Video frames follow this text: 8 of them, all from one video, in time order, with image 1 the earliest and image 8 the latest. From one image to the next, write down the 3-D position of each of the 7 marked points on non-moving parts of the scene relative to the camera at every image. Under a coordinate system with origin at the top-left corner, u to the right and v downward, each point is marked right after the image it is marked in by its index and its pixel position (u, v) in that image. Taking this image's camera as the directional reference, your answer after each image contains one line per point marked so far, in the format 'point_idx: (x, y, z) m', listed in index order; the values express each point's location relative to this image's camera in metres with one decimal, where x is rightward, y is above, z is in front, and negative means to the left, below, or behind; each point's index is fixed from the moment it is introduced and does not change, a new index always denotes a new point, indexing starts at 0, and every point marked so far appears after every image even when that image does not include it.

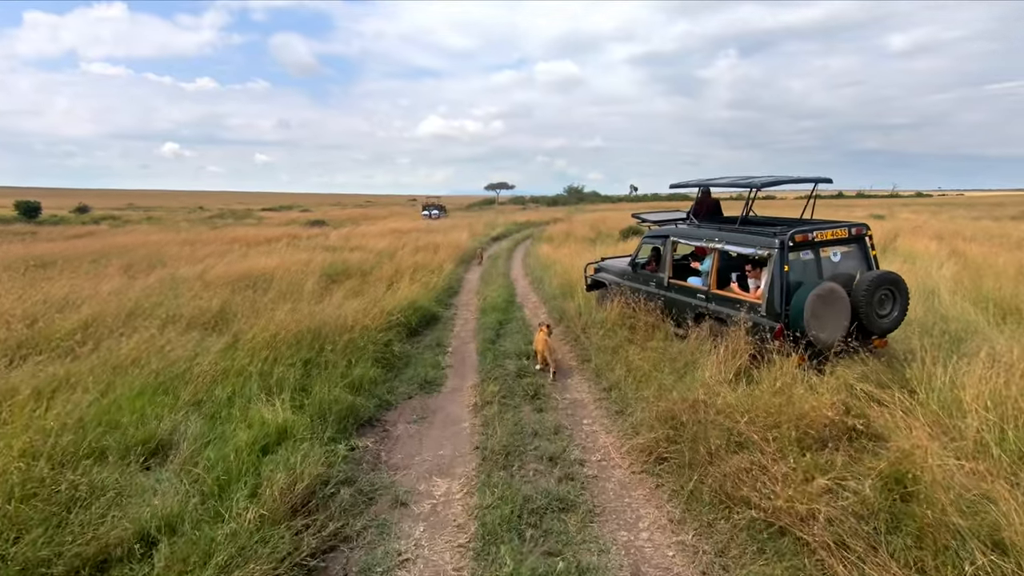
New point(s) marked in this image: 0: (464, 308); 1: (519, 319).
0: (-1.0, -0.4, +10.5) m
1: (+0.1, -0.6, +9.4) m
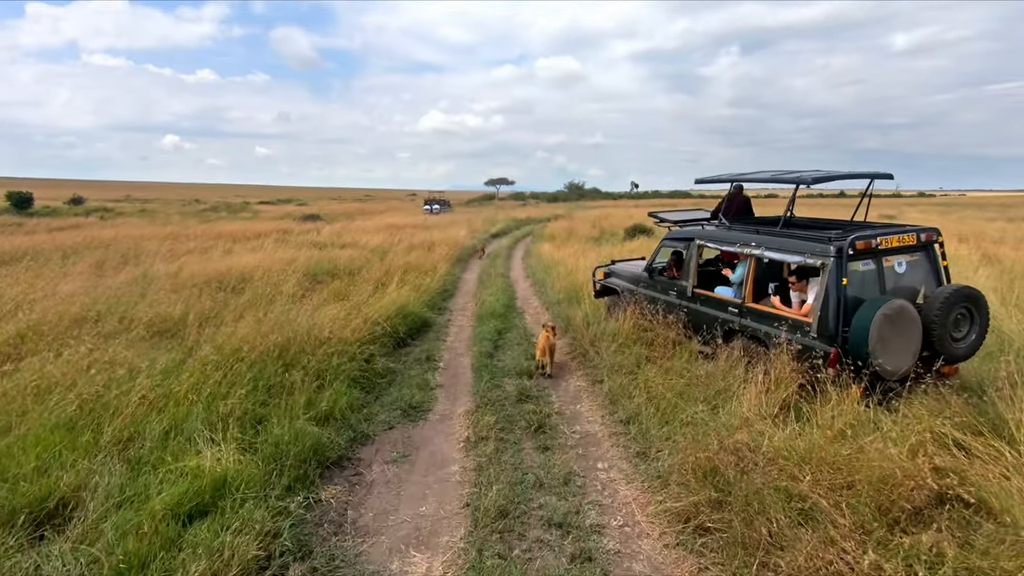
0: (-0.9, -0.5, +9.6) m
1: (+0.1, -0.6, +8.5) m
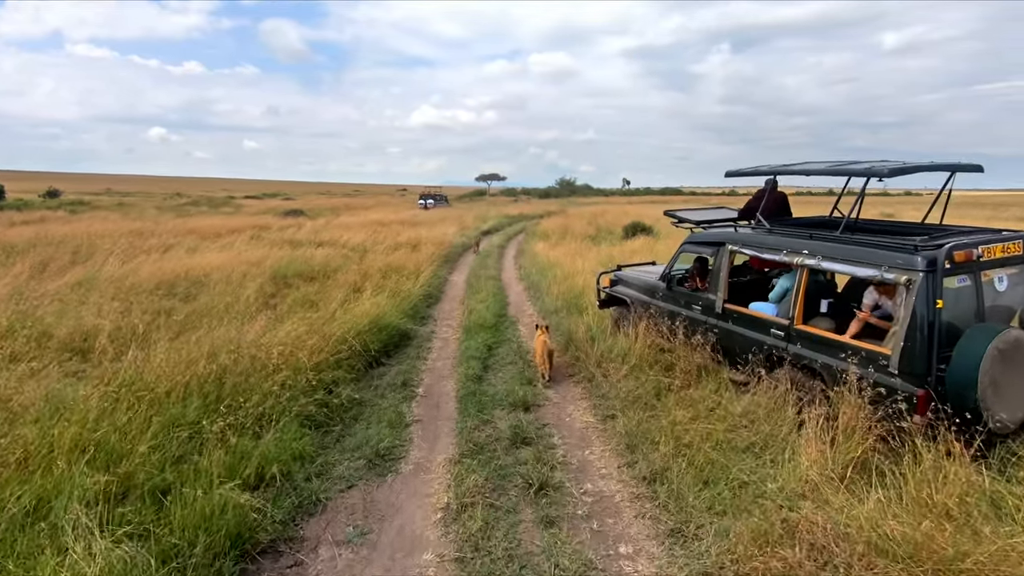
0: (-1.1, -0.6, +8.5) m
1: (0.0, -0.8, +7.4) m
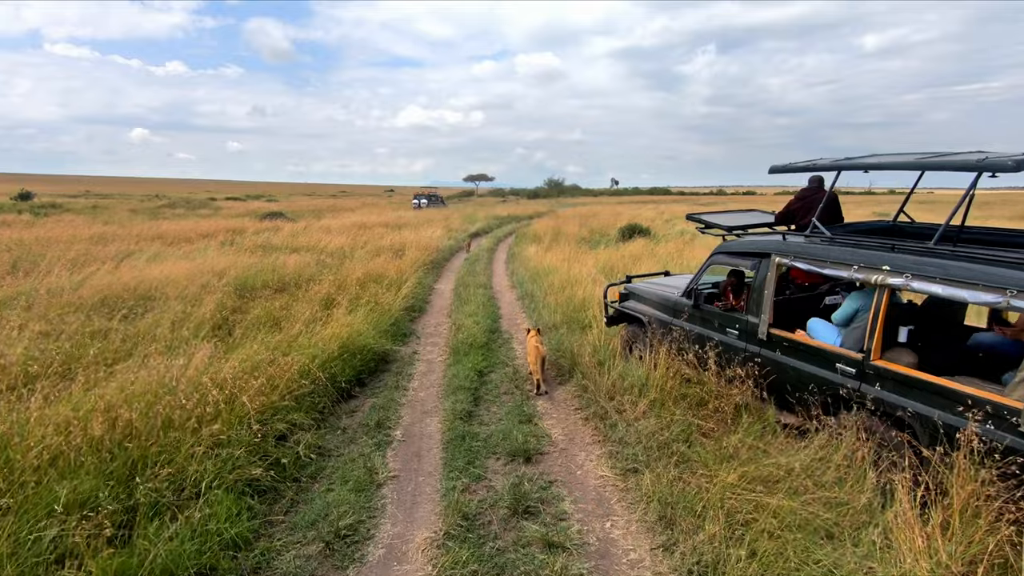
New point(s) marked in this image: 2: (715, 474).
0: (-1.2, -0.8, +7.5) m
1: (-0.1, -0.9, +6.4) m
2: (+1.4, -1.2, +3.6) m
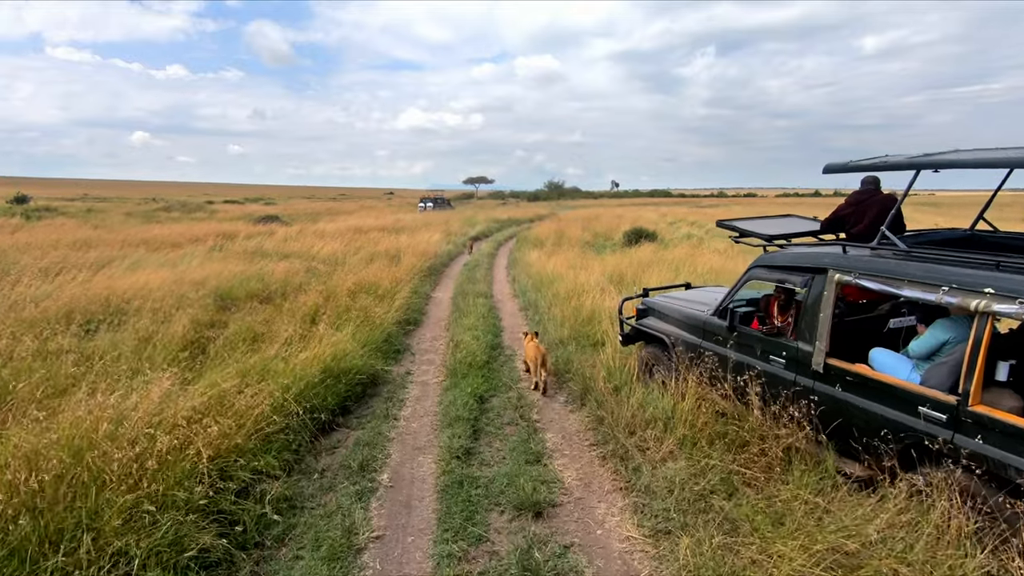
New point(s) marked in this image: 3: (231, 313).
0: (-1.1, -0.9, +6.8) m
1: (0.0, -1.1, +5.7) m
2: (+1.4, -1.4, +2.9) m
3: (-4.1, -0.3, +7.8) m
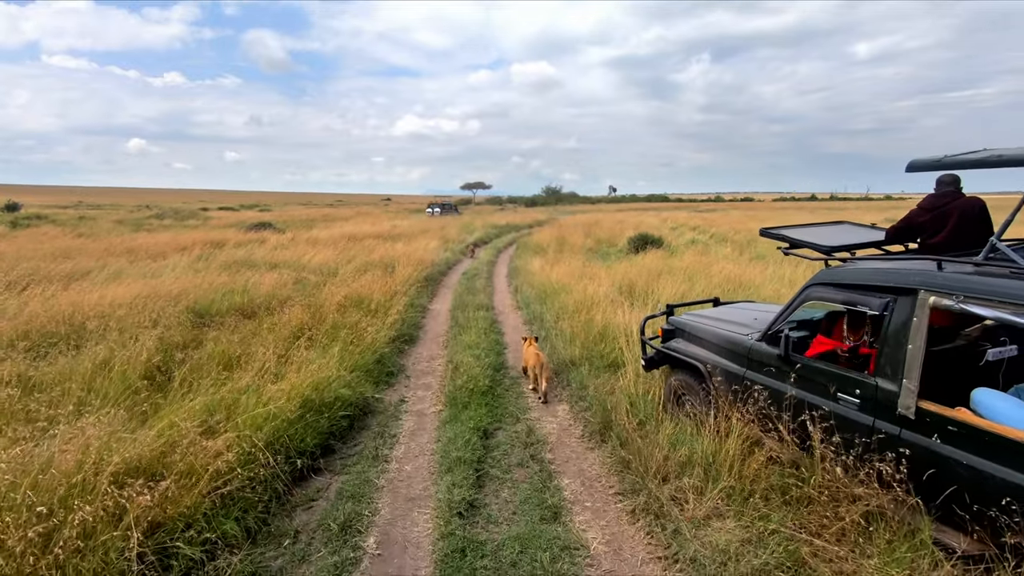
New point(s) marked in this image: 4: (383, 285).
0: (-1.1, -1.1, +6.1) m
1: (0.0, -1.3, +5.0) m
2: (+1.5, -1.5, +2.2) m
3: (-4.0, -0.6, +7.1) m
4: (-2.4, +0.1, +9.9) m
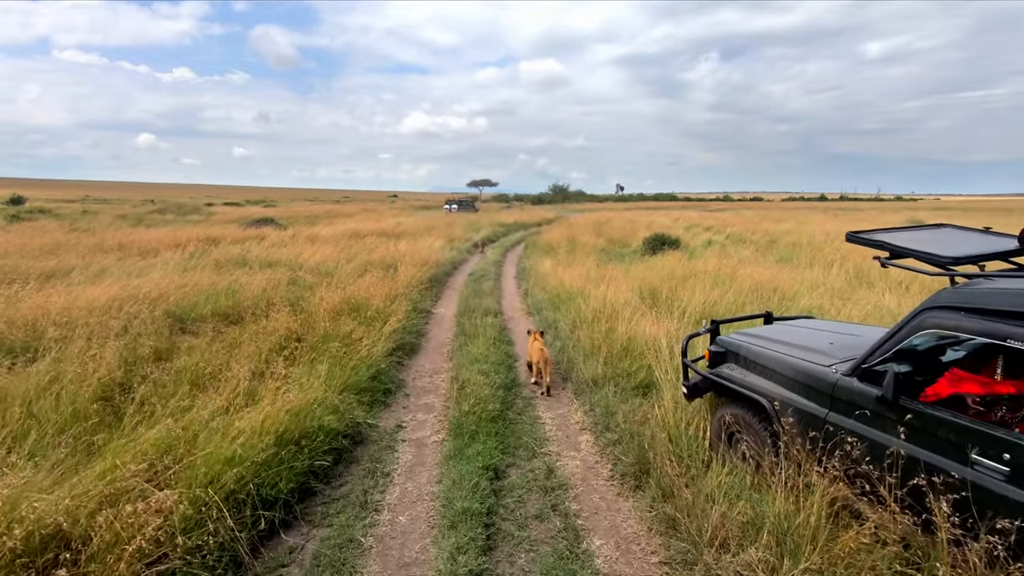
0: (-0.9, -1.2, +5.3) m
1: (+0.2, -1.4, +4.3) m
2: (+1.6, -1.6, +1.4) m
3: (-3.9, -0.6, +6.3) m
4: (-2.2, 0.0, +9.1) m
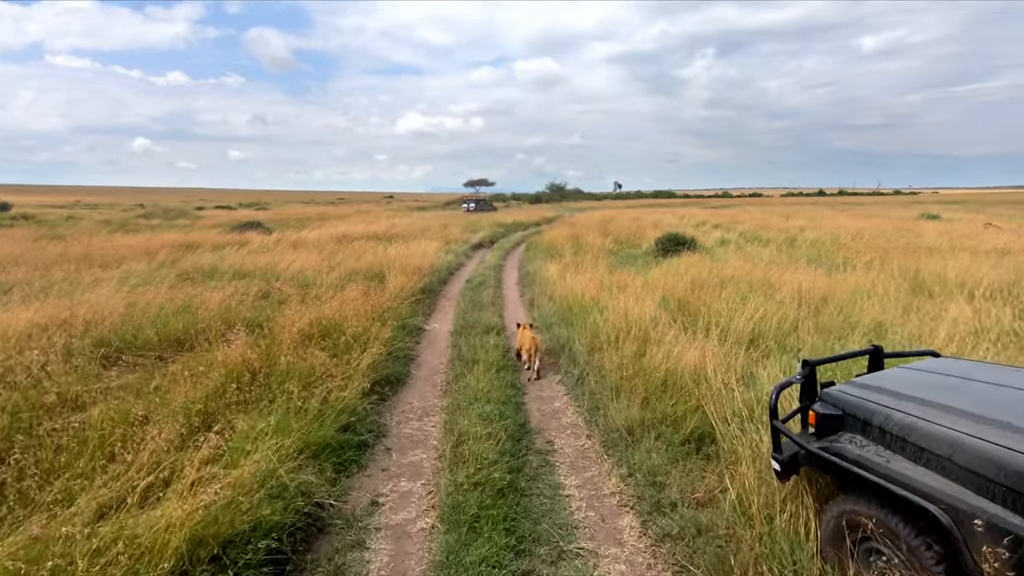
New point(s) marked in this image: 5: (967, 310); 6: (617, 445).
0: (-0.8, -1.4, +4.0) m
1: (+0.3, -1.5, +3.0) m
2: (+1.7, -1.8, +0.1) m
3: (-3.8, -0.8, +5.0) m
4: (-2.1, -0.2, +7.8) m
5: (+5.7, -0.3, +6.7) m
6: (+0.8, -1.2, +4.3) m
